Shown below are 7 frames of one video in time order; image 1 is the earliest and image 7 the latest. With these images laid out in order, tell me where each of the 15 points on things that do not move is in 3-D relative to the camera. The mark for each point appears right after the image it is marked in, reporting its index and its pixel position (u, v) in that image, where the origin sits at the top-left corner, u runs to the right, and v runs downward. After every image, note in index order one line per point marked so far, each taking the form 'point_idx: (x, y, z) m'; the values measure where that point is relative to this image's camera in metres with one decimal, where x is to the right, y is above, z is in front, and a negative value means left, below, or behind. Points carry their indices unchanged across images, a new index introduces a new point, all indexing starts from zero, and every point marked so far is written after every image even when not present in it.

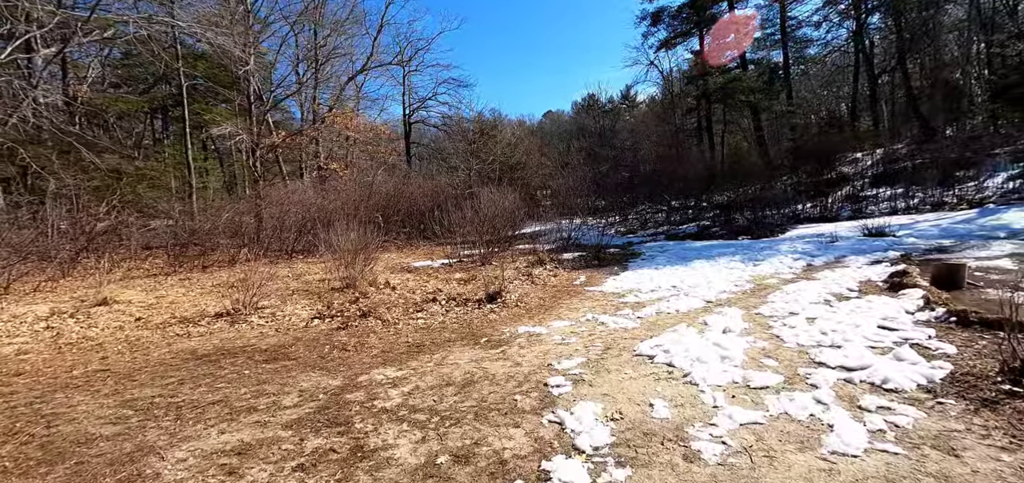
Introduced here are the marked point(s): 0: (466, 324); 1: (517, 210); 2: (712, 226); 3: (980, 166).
0: (-0.5, -0.9, +5.2) m
1: (+0.1, +0.8, +12.1) m
2: (+6.6, +0.5, +15.8) m
3: (+14.2, +2.3, +14.9) m
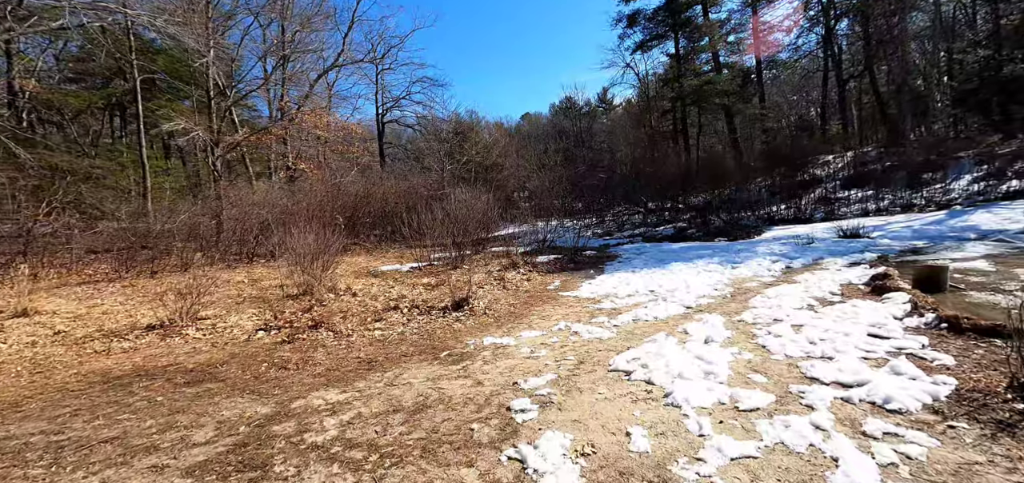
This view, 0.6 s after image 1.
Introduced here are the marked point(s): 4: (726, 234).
0: (-0.8, -0.9, +4.7) m
1: (-0.5, +0.7, +11.6) m
2: (+5.8, +0.4, +15.7) m
3: (+13.4, +2.3, +15.1) m
4: (+6.3, +0.2, +14.1) m
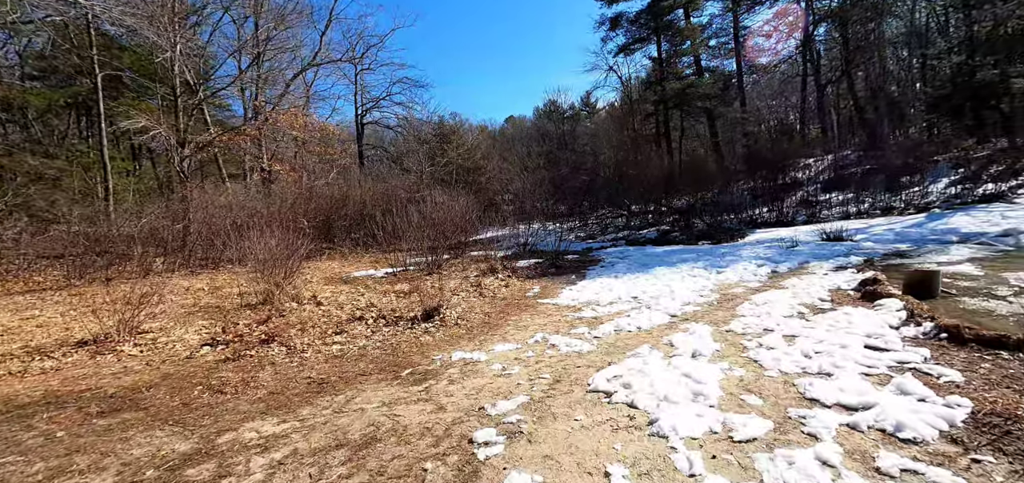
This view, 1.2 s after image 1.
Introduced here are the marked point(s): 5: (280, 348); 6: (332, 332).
0: (-1.1, -1.0, +4.3) m
1: (-1.0, +0.6, +11.2) m
2: (+5.2, +0.3, +15.5) m
3: (+12.8, +2.2, +15.1) m
4: (+5.7, +0.1, +14.0) m
5: (-2.1, -1.0, +4.3) m
6: (-1.8, -0.9, +4.9) m
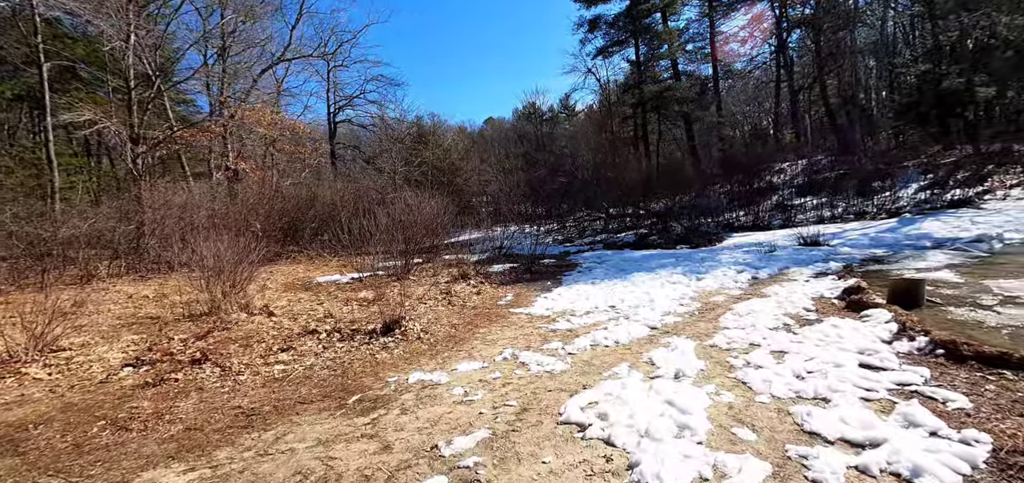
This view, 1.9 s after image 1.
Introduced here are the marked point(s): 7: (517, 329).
0: (-1.4, -1.0, +3.8) m
1: (-1.6, +0.6, +10.8) m
2: (+4.4, +0.2, +15.3) m
3: (+12.1, +2.1, +15.2) m
4: (+5.0, 0.0, +13.8) m
5: (-2.3, -1.0, +3.8) m
6: (-2.1, -1.0, +4.4) m
7: (+0.1, -0.9, +5.2) m
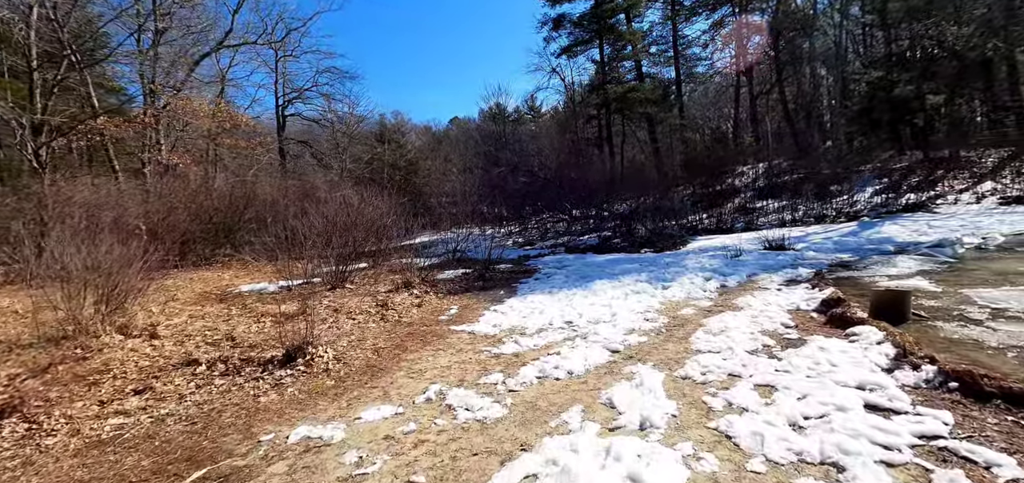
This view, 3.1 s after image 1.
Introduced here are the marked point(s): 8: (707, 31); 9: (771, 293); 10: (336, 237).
0: (-1.8, -1.1, +2.9) m
1: (-2.5, +0.5, +9.8) m
2: (+3.1, +0.1, +14.7) m
3: (+10.8, +1.9, +15.2) m
4: (+3.8, -0.1, +13.2) m
5: (-2.8, -1.1, +2.7) m
6: (-2.6, -1.0, +3.4) m
7: (-0.5, -1.0, +4.3) m
8: (+7.9, +8.3, +19.5) m
9: (+3.5, -0.7, +6.5) m
10: (-3.1, +0.1, +8.5) m
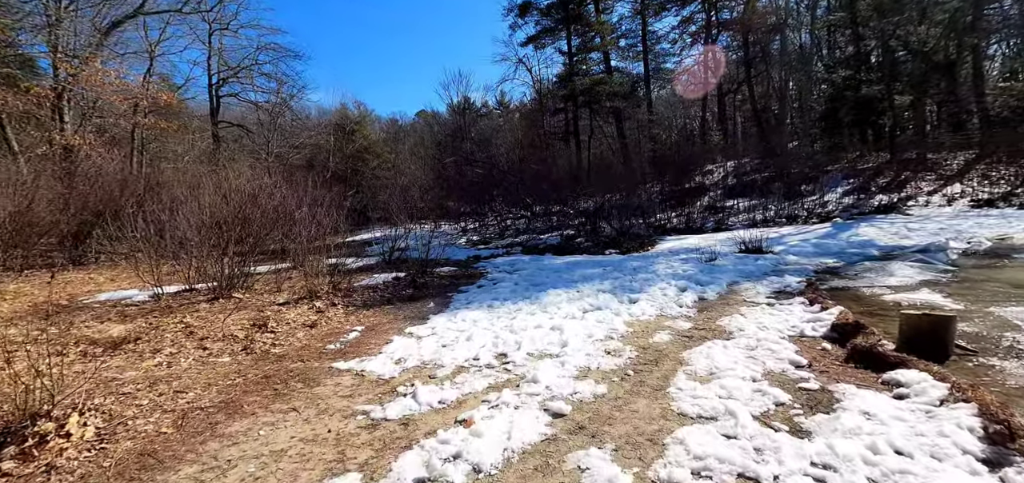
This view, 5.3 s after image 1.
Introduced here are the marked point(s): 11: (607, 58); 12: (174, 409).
0: (-2.4, -1.1, +1.2) m
1: (-3.5, +0.5, +8.1) m
2: (+1.8, +0.1, +13.3) m
3: (+9.4, +1.9, +14.3) m
4: (+2.6, -0.1, +11.9) m
5: (-3.4, -1.1, +1.0) m
6: (-3.2, -1.0, +1.7) m
7: (-1.2, -1.0, +2.8) m
8: (+6.3, +8.3, +18.4) m
9: (+2.7, -0.7, +5.2) m
10: (-4.0, +0.1, +6.8) m
11: (+3.7, +7.4, +18.8) m
12: (-2.0, -1.0, +2.9) m
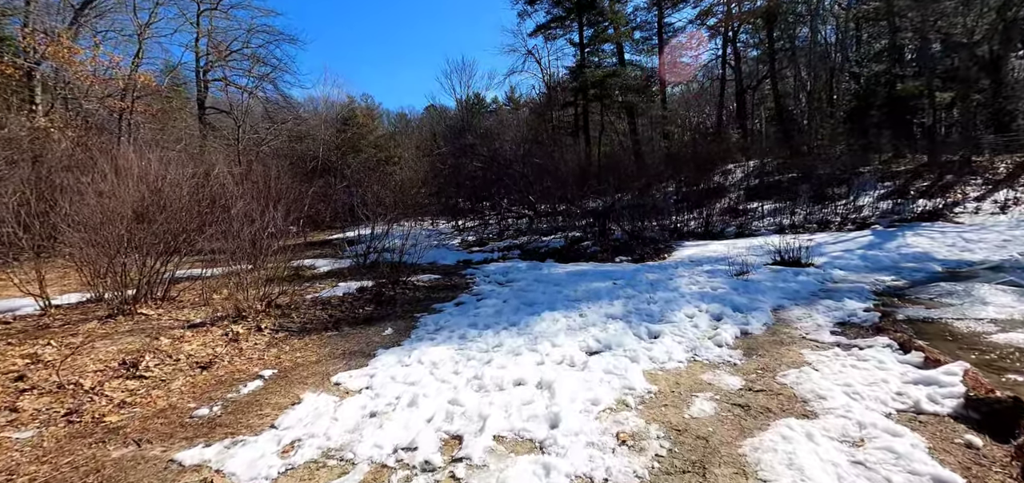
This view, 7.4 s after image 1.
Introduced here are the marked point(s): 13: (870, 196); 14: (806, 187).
0: (-2.7, -1.2, -0.2) m
1: (-3.6, +0.5, +6.7) m
2: (+1.7, 0.0, +11.8) m
3: (+9.5, +1.6, +12.7) m
4: (+2.5, -0.2, +10.4) m
5: (-3.6, -1.1, -0.4) m
6: (-3.5, -1.1, +0.3) m
7: (-1.4, -1.1, +1.3) m
8: (+6.6, +8.1, +16.7) m
9: (+2.5, -0.9, +3.7) m
10: (-4.1, +0.1, +5.4) m
11: (+3.9, +7.3, +17.2) m
12: (-2.2, -1.0, +1.5) m
13: (+9.3, +1.1, +11.9) m
14: (+8.2, +1.5, +13.0) m
